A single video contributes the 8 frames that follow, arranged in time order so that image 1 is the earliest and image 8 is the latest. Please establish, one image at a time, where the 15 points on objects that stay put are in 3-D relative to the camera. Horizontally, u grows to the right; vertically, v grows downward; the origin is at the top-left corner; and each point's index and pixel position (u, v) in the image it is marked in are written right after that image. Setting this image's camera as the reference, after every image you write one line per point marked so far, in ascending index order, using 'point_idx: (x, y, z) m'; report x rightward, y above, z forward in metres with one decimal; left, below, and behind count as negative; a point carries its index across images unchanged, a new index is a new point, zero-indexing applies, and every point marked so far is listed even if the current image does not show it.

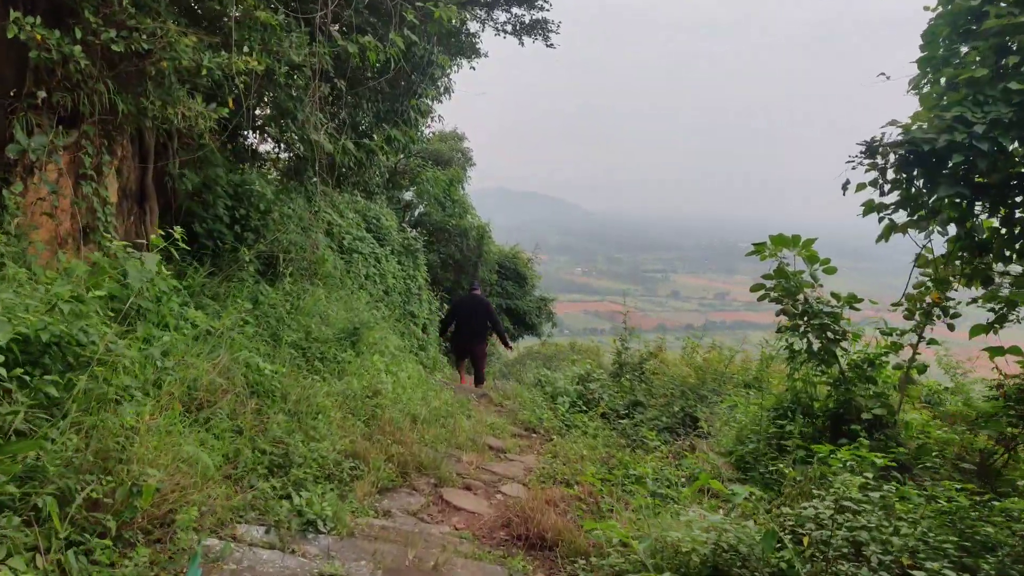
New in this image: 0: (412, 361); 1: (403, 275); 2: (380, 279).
0: (-1.0, -0.7, +6.4) m
1: (-1.3, +0.2, +8.4) m
2: (-1.5, +0.1, +7.6) m
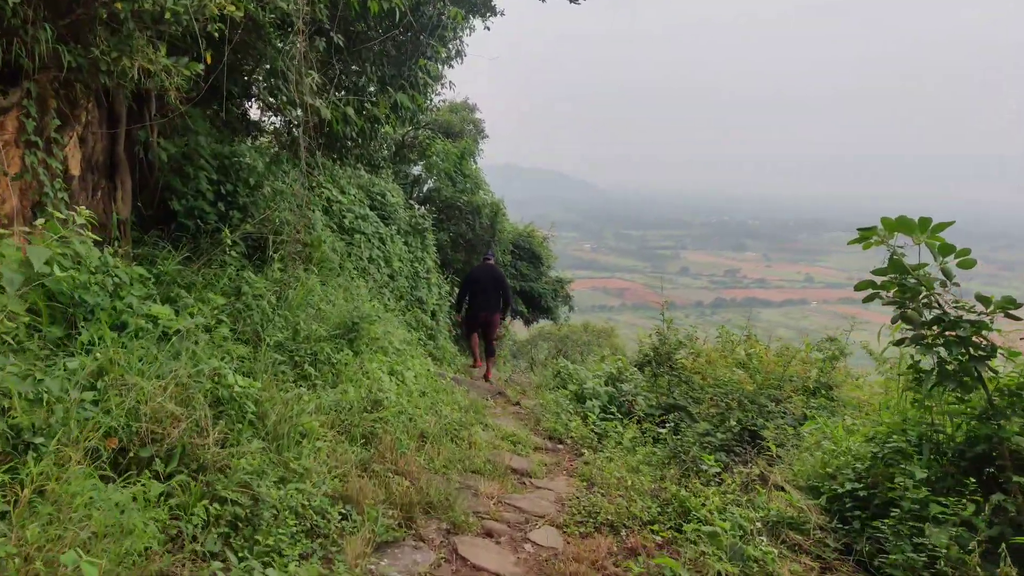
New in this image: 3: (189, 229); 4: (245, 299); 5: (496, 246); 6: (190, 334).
0: (-0.8, -0.6, +5.7) m
1: (-1.1, +0.3, +7.6) m
2: (-1.3, +0.3, +6.8) m
3: (-2.3, +0.4, +4.9) m
4: (-1.6, -0.1, +4.0) m
5: (-0.2, +0.7, +10.8) m
6: (-1.6, -0.2, +3.3) m
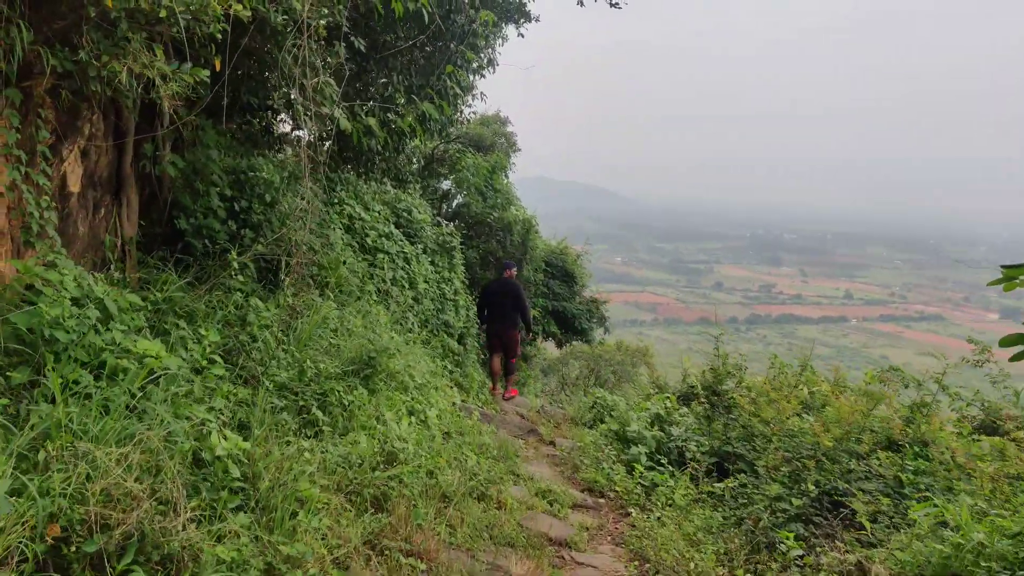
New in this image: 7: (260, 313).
0: (-0.5, -0.8, +5.2) m
1: (-0.8, +0.1, +7.2) m
2: (-1.0, 0.0, +6.4) m
3: (-2.1, +0.2, +4.5) m
4: (-1.4, -0.2, +3.6) m
5: (+0.3, +0.3, +10.3) m
6: (-1.4, -0.4, +2.9) m
7: (-1.4, -0.1, +3.8) m
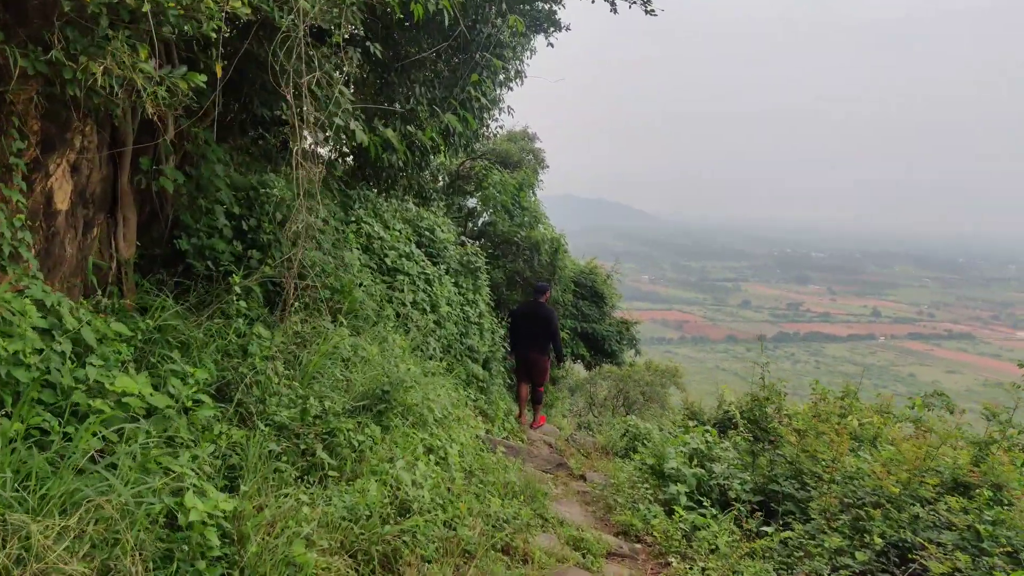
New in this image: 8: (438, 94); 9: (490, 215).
0: (-0.3, -1.0, +4.8) m
1: (-0.5, -0.1, +6.8) m
2: (-0.7, -0.2, +6.0) m
3: (-1.9, +0.1, +4.2) m
4: (-1.3, -0.4, +3.2) m
5: (+0.6, +0.1, +9.9) m
6: (-1.3, -0.5, +2.5) m
7: (-1.3, -0.3, +3.5) m
8: (-0.7, +1.8, +6.1) m
9: (-0.3, +1.0, +9.0) m
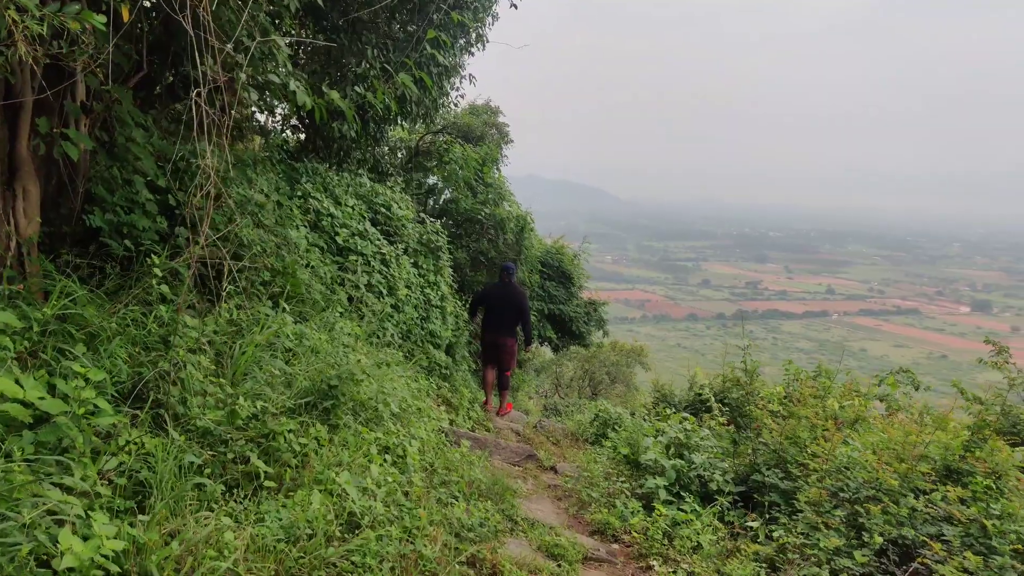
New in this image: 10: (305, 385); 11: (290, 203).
0: (-0.6, -0.8, +4.5) m
1: (-0.8, +0.1, +6.4) m
2: (-1.0, 0.0, +5.6) m
3: (-2.1, +0.2, +3.7) m
4: (-1.4, -0.3, +2.8) m
5: (+0.1, +0.3, +9.5) m
6: (-1.4, -0.4, +2.1) m
7: (-1.4, -0.2, +3.0) m
8: (-1.0, +1.9, +5.6) m
9: (-0.8, +1.2, +8.5) m
10: (-1.0, -0.4, +3.2) m
11: (-1.7, +0.6, +5.0) m
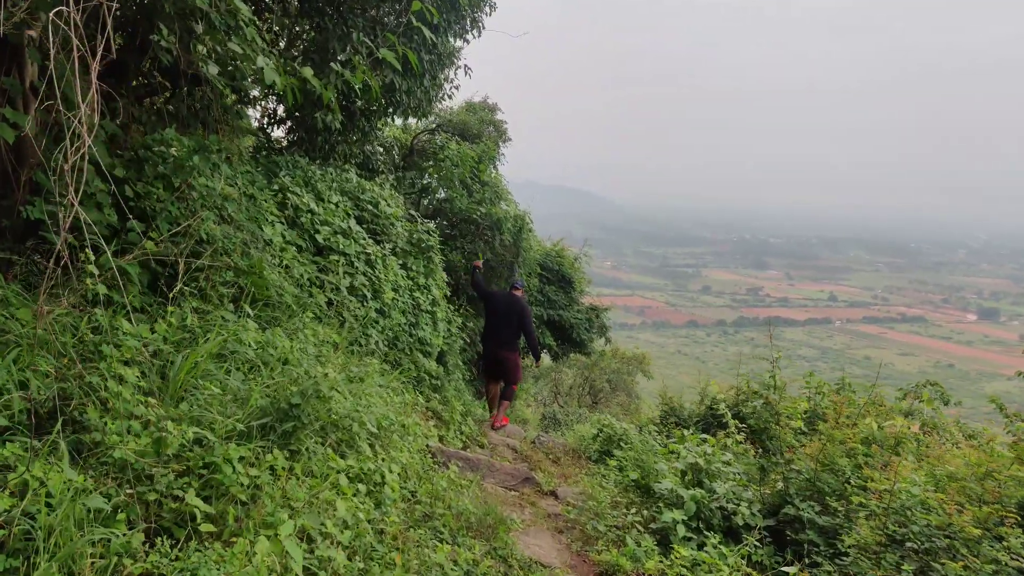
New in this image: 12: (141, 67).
0: (-0.6, -0.9, +4.0) m
1: (-0.9, 0.0, +5.9) m
2: (-1.0, 0.0, +5.1) m
3: (-2.2, +0.2, +3.2) m
4: (-1.4, -0.3, +2.3) m
5: (+0.1, +0.3, +9.0) m
6: (-1.4, -0.4, +1.6) m
7: (-1.5, -0.2, +2.5) m
8: (-1.0, +1.9, +5.2) m
9: (-0.8, +1.2, +8.0) m
10: (-1.0, -0.4, +2.7) m
11: (-1.7, +0.6, +4.6) m
12: (-2.0, +1.2, +3.7) m
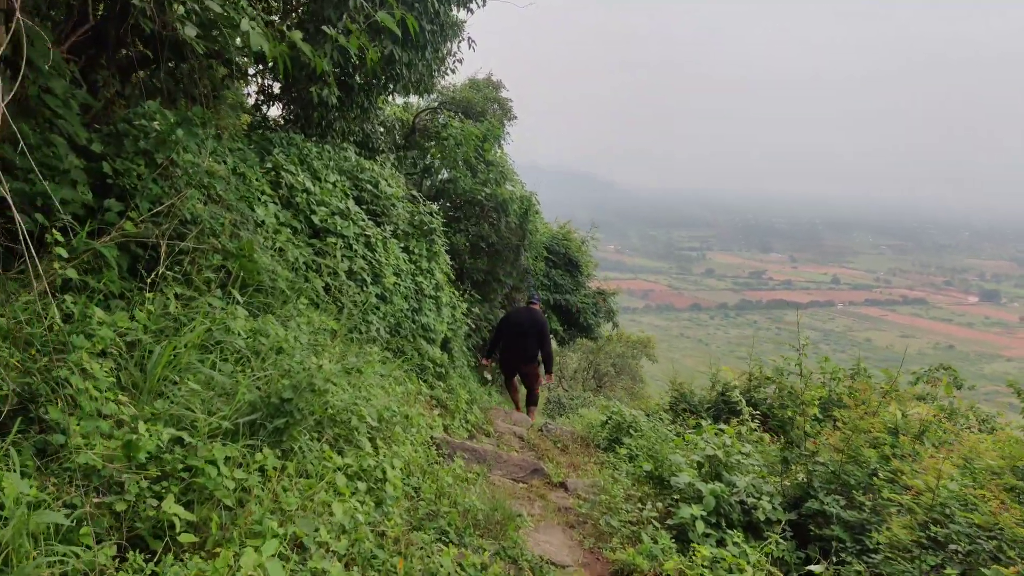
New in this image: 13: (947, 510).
0: (-0.5, -0.8, +3.8) m
1: (-0.8, +0.2, +5.7) m
2: (-1.0, +0.1, +4.9) m
3: (-2.1, +0.2, +3.0) m
4: (-1.4, -0.2, +2.1) m
5: (+0.2, +0.5, +8.8) m
6: (-1.4, -0.4, +1.4) m
7: (-1.4, -0.1, +2.3) m
8: (-1.0, +2.0, +4.9) m
9: (-0.7, +1.4, +7.8) m
10: (-0.9, -0.4, +2.5) m
11: (-1.6, +0.7, +4.3) m
12: (-2.0, +1.3, +3.5) m
13: (+1.8, -0.9, +2.8) m
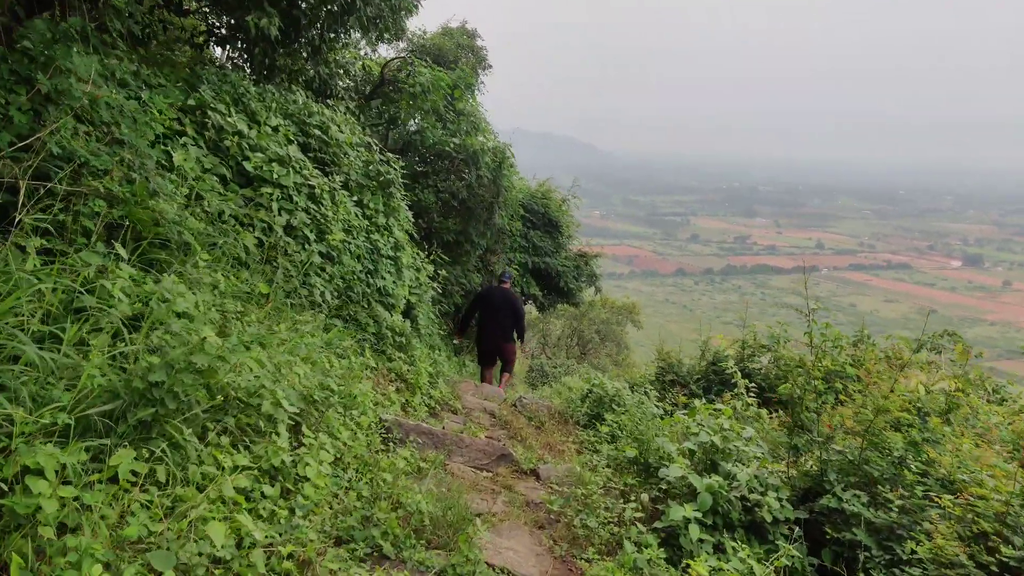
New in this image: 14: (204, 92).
0: (-0.7, -0.6, +3.2) m
1: (-1.0, +0.5, +5.0) m
2: (-1.2, +0.4, +4.3) m
3: (-2.3, +0.4, +2.3) m
4: (-1.5, -0.1, +1.5) m
5: (-0.1, +0.9, +8.2) m
6: (-1.5, -0.3, +0.8) m
7: (-1.6, 0.0, +1.7) m
8: (-1.2, +2.3, +4.2) m
9: (-1.0, +1.8, +7.1) m
10: (-1.1, -0.3, +1.9) m
11: (-1.8, +1.0, +3.7) m
12: (-2.2, +1.5, +2.7) m
13: (+1.6, -0.7, +2.2) m
14: (-1.8, +1.1, +4.0) m
